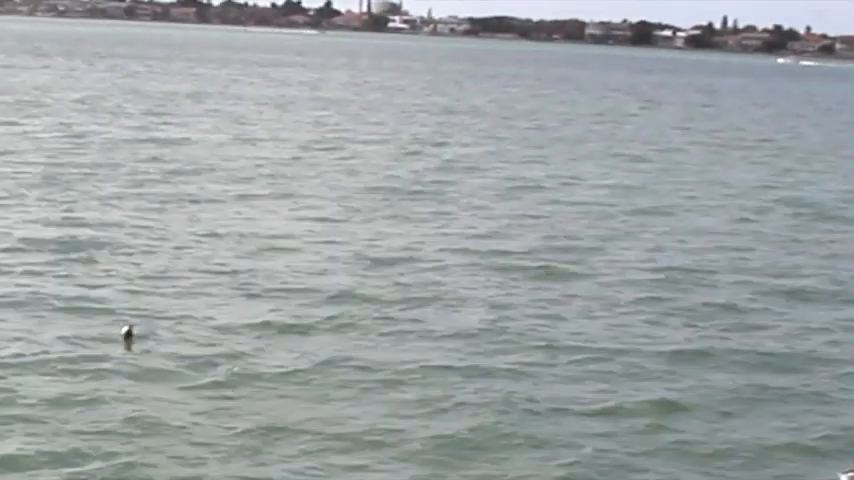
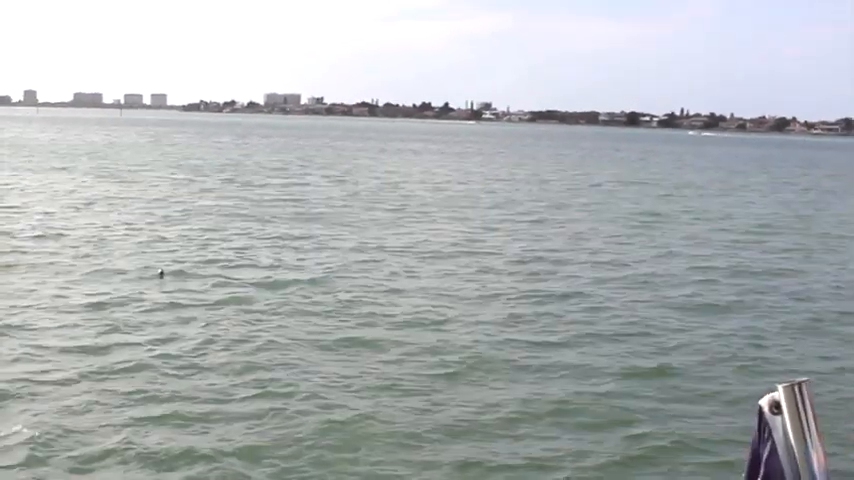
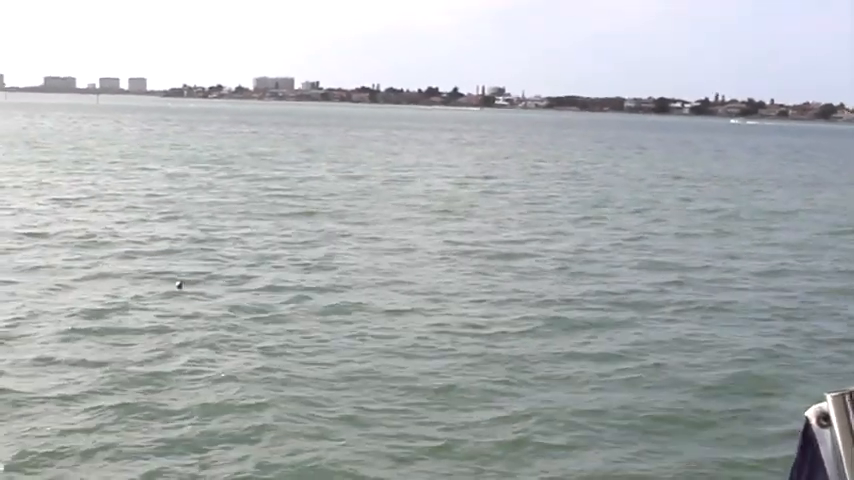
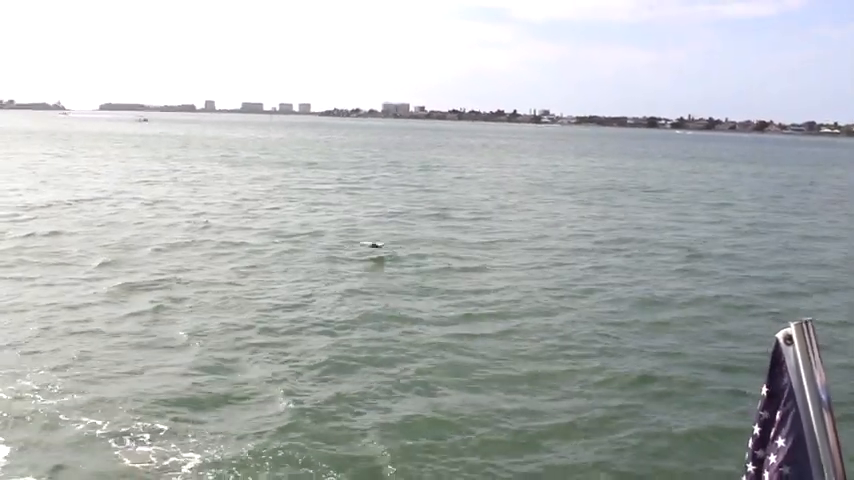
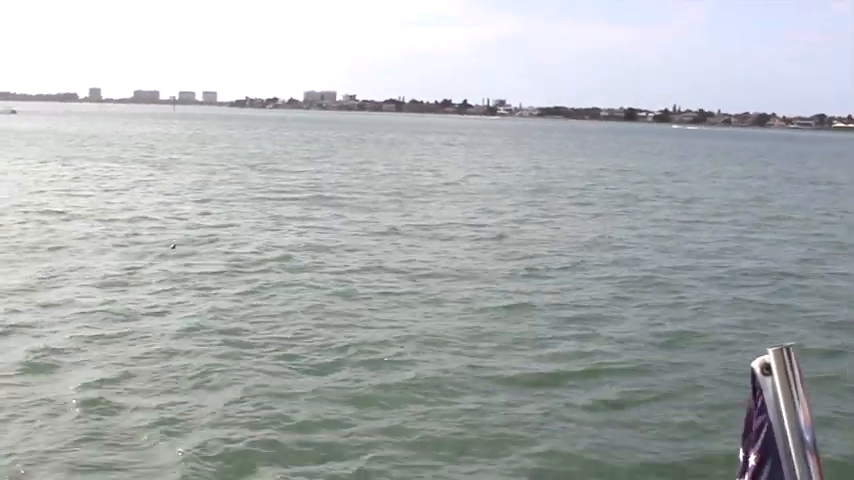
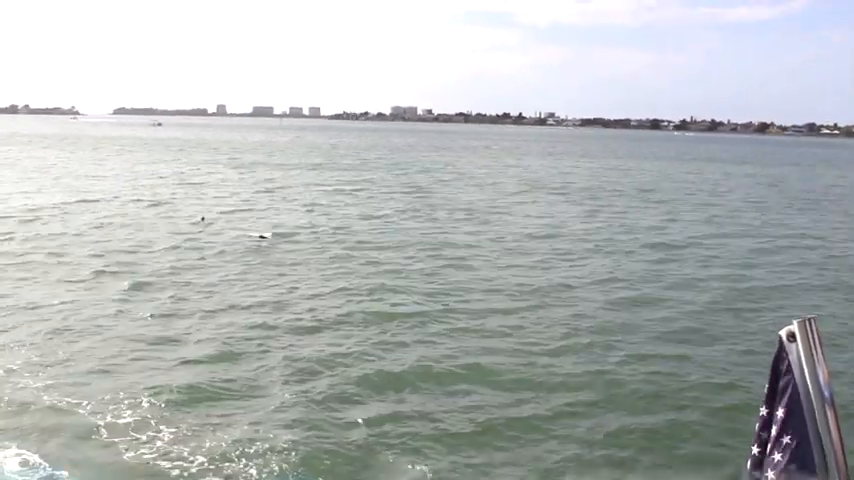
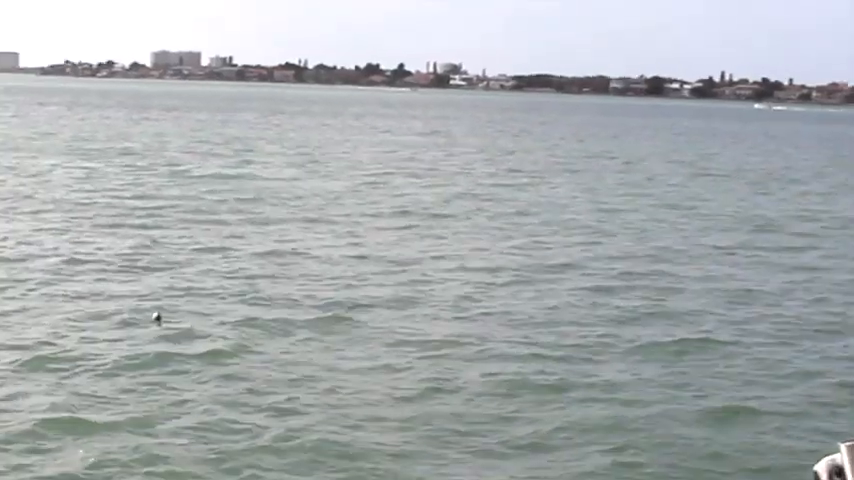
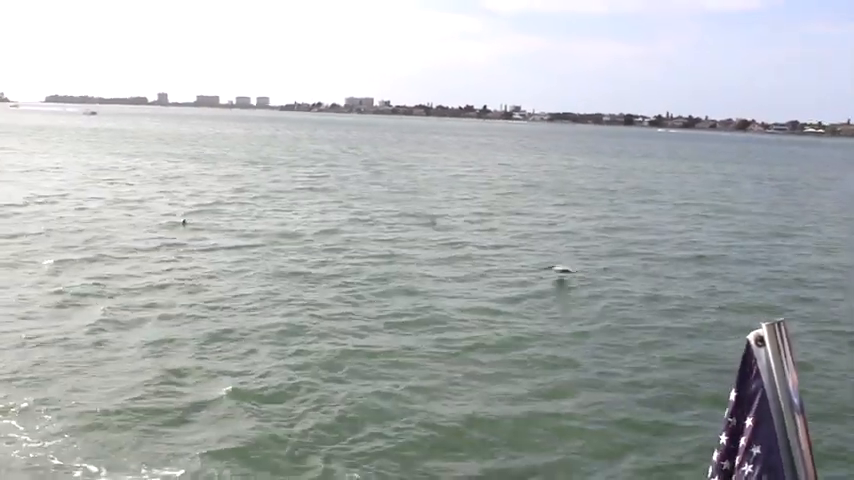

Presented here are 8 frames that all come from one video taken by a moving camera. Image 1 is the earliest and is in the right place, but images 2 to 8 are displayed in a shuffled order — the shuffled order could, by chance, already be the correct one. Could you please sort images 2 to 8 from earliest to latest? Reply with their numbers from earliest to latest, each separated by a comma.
7, 3, 2, 5, 8, 4, 6
